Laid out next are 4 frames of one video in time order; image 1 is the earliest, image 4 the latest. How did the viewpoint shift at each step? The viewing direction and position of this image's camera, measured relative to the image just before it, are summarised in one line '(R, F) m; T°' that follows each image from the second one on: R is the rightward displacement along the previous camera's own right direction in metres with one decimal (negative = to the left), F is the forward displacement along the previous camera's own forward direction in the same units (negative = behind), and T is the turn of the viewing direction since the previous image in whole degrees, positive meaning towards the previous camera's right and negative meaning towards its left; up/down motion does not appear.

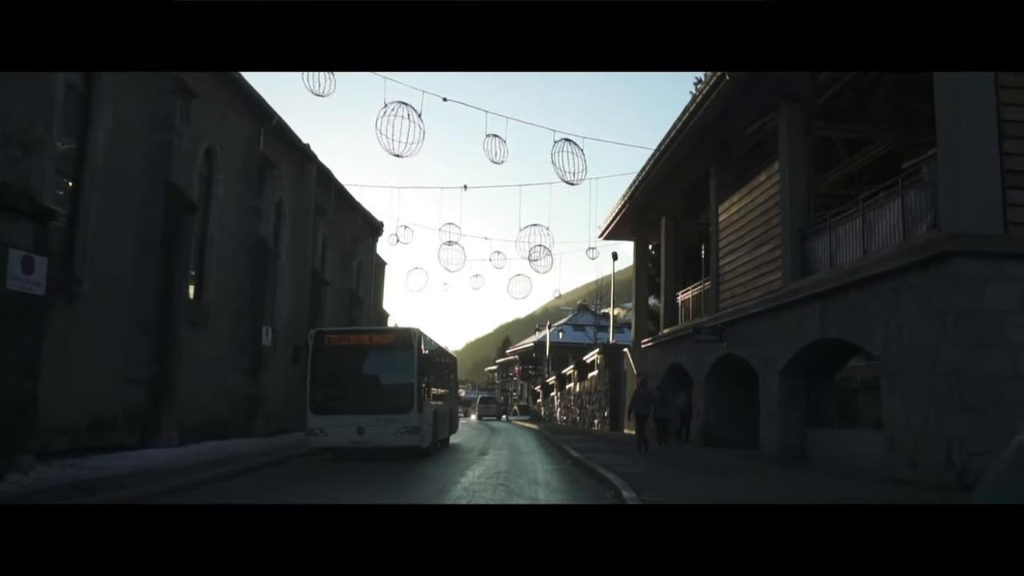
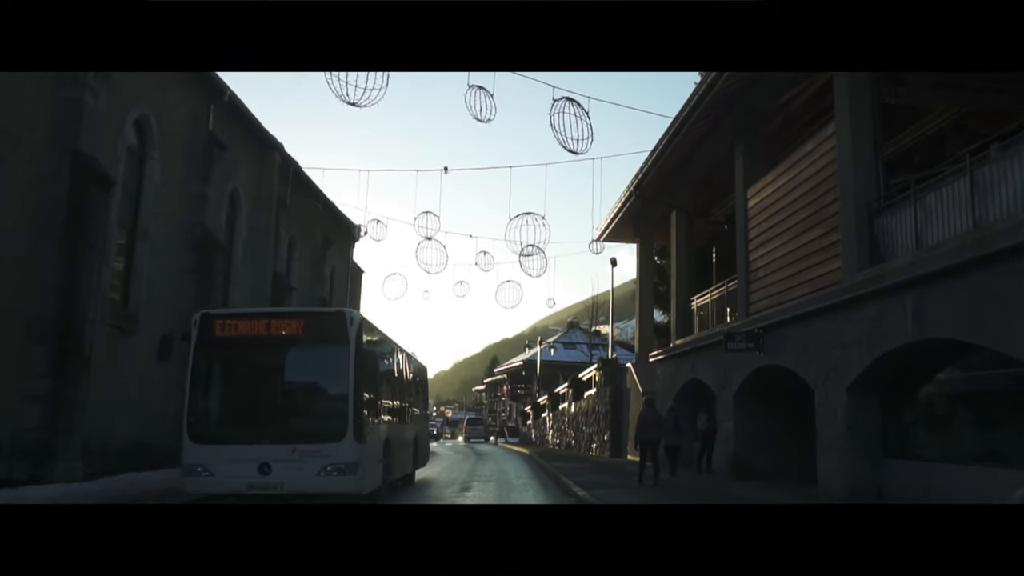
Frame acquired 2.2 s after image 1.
(0.0, +2.7) m; +1°
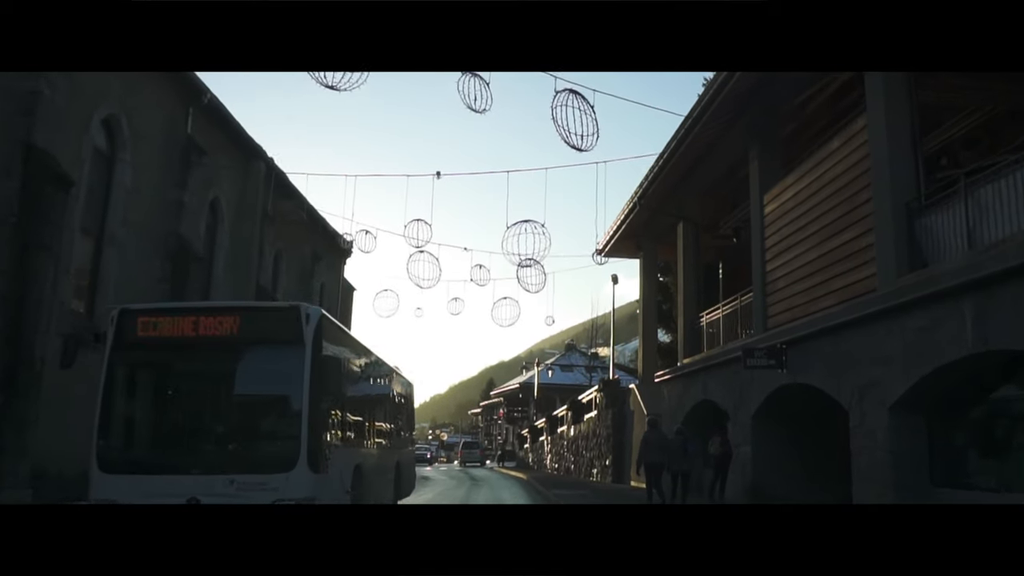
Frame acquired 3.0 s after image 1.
(0.0, +1.0) m; 0°
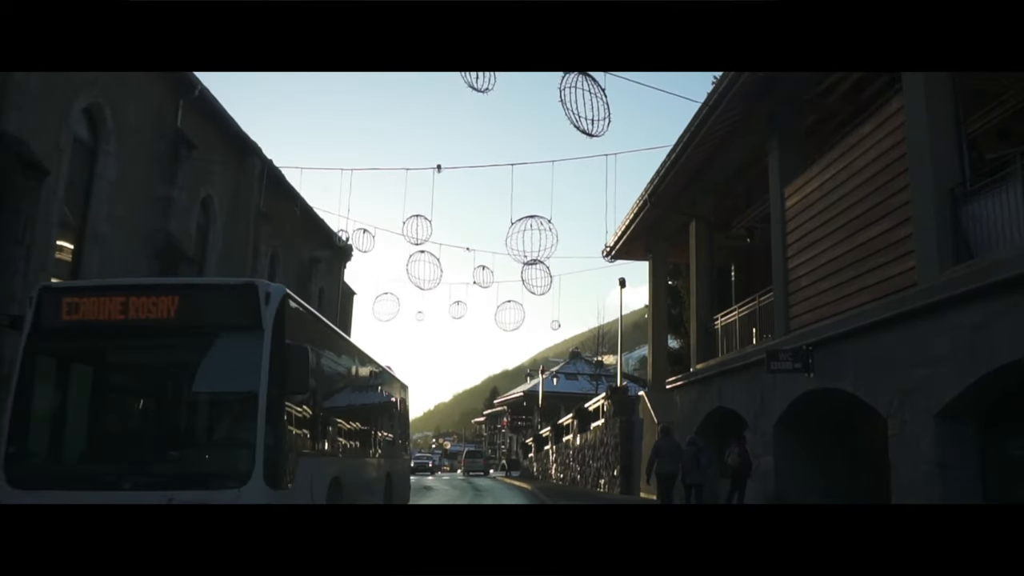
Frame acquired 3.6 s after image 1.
(0.0, +0.7) m; 0°
